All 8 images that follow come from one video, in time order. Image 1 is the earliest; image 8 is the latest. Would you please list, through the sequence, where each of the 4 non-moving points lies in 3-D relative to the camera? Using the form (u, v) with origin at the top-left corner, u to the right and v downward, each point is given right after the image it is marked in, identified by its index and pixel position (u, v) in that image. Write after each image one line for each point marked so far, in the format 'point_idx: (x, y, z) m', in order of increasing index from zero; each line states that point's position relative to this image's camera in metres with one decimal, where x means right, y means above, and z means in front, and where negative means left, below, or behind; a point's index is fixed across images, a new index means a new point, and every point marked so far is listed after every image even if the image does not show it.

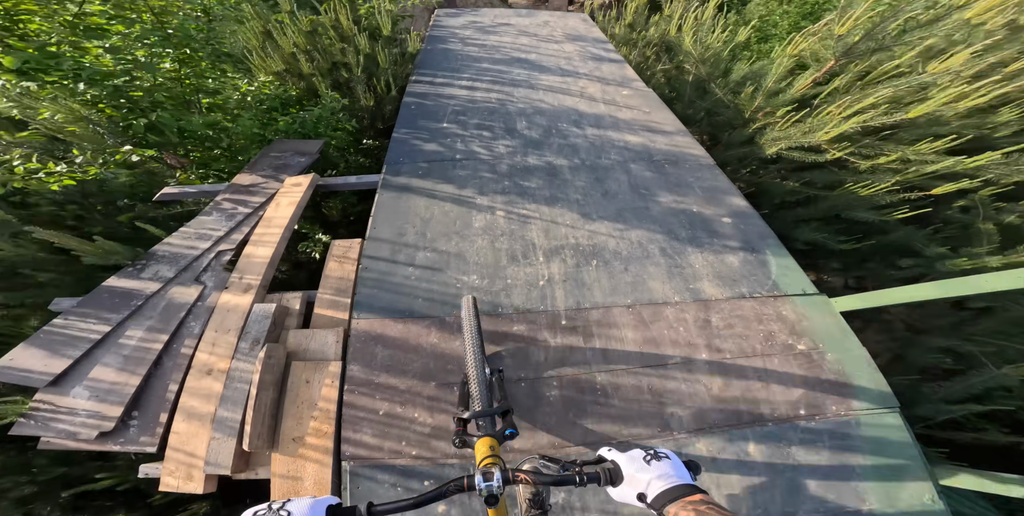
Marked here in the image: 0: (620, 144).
0: (+1.2, +1.2, +4.3) m
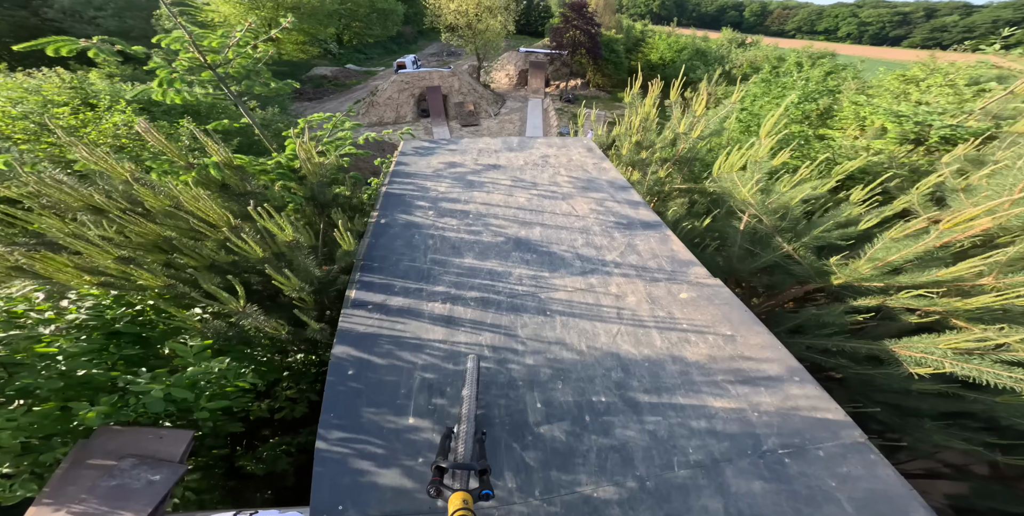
0: (+1.3, -1.1, +2.5) m
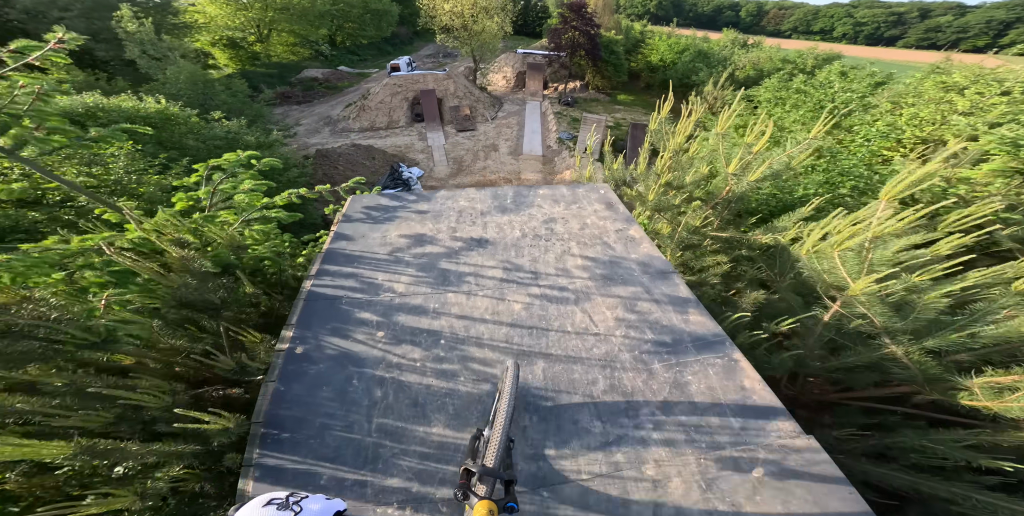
0: (+1.2, -2.0, +1.2) m
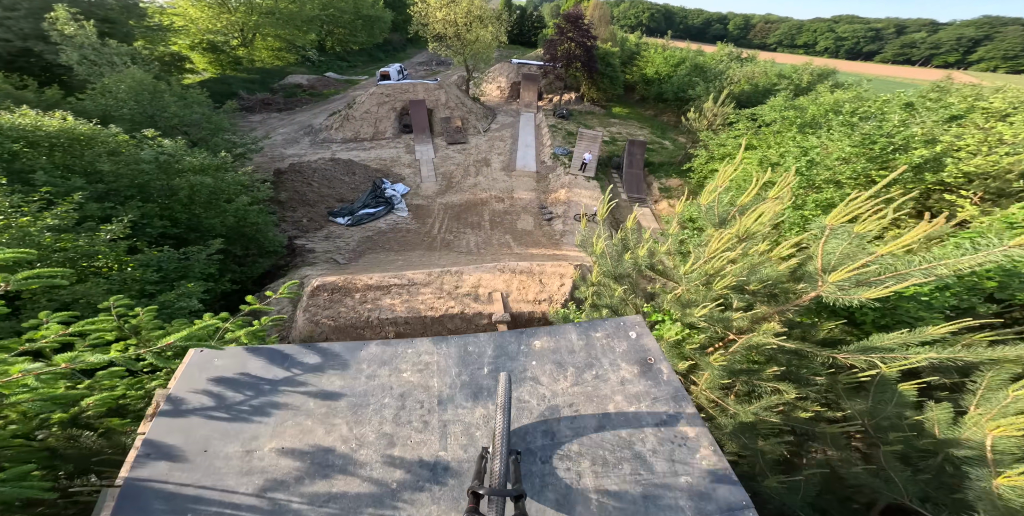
0: (+1.1, -3.1, -0.3) m
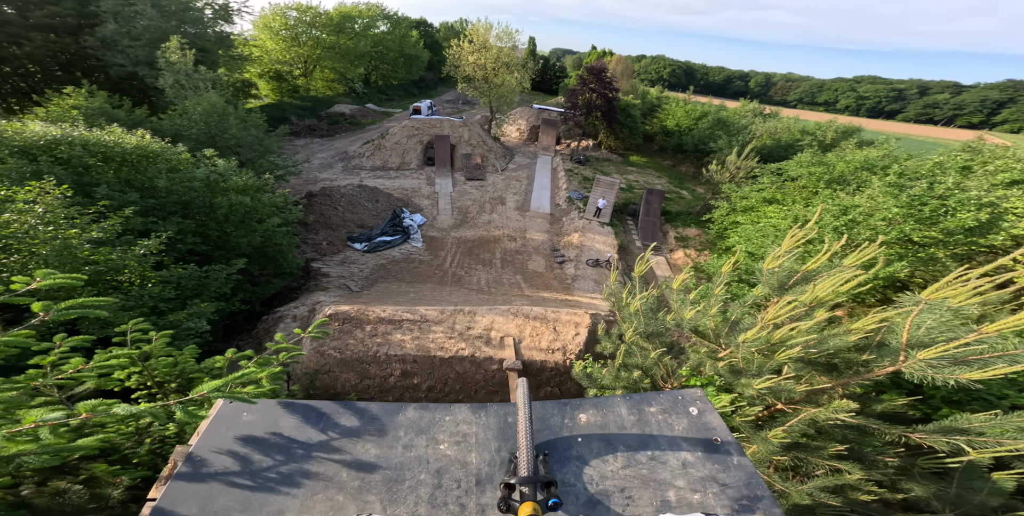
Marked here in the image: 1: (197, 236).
0: (+1.1, -3.3, -0.7) m
1: (-5.9, +0.4, +6.9) m
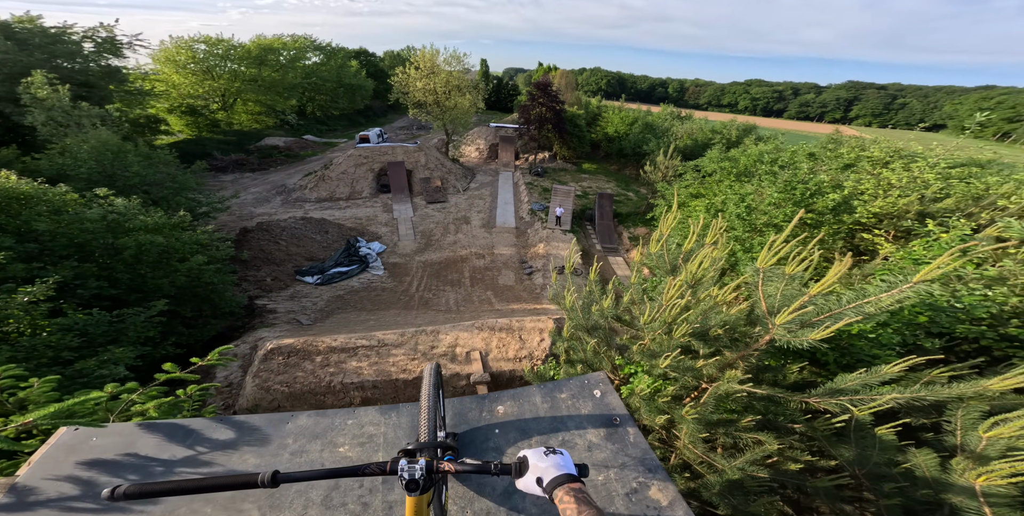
0: (+1.1, -3.0, -0.7) m
1: (-6.7, -0.5, +6.6) m
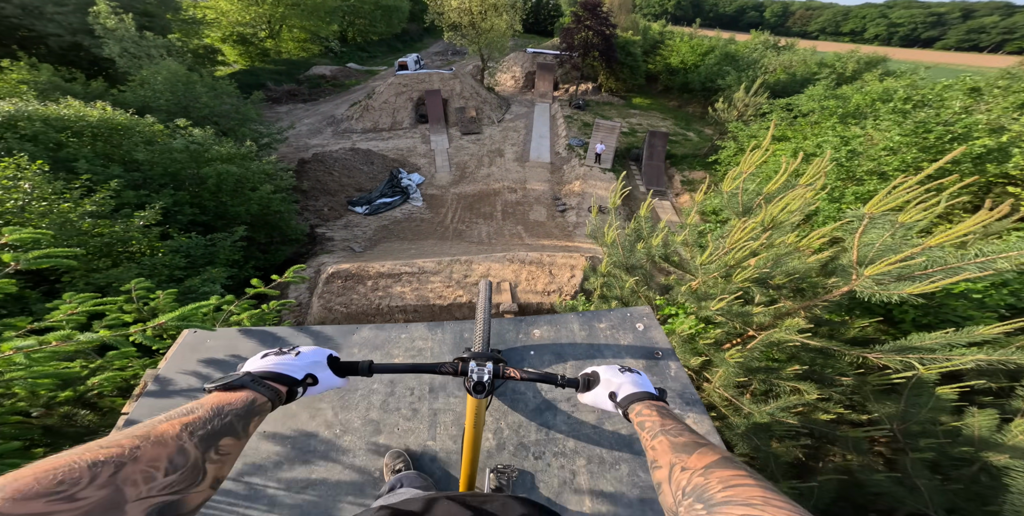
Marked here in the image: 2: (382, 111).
0: (+1.0, -3.1, -0.3) m
1: (-6.1, +1.0, +7.0) m
2: (-6.3, +6.9, +17.7) m
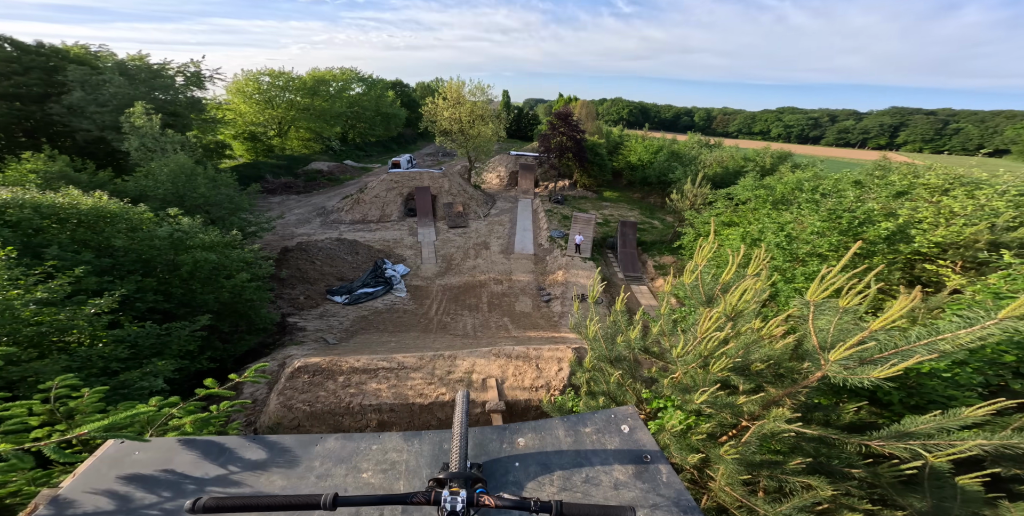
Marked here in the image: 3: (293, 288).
0: (+1.0, -3.0, -0.9) m
1: (-6.4, -0.8, +6.8) m
2: (-7.1, +2.5, +18.6) m
3: (-7.0, -1.0, +12.1) m
